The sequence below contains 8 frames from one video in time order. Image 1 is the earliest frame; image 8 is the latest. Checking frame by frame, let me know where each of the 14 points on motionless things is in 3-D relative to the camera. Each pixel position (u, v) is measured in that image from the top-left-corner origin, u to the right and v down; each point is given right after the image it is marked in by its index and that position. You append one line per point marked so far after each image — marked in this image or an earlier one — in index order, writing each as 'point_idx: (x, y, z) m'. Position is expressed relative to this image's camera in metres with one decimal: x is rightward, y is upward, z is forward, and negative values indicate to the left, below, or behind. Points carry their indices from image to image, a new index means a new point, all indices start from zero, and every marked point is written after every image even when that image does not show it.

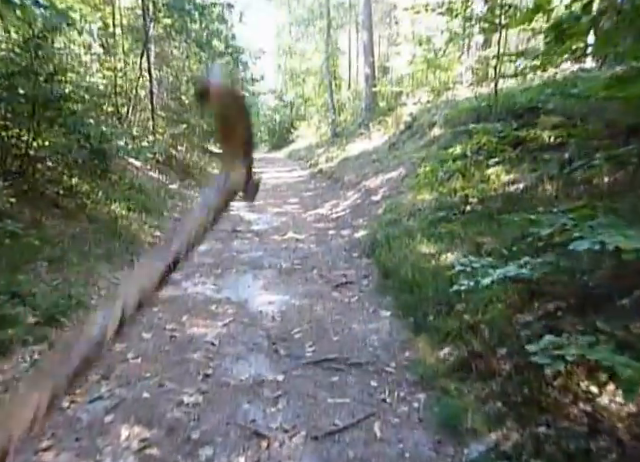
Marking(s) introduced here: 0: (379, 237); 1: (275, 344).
0: (+0.9, -0.1, +6.9) m
1: (-0.4, -1.0, +4.2) m
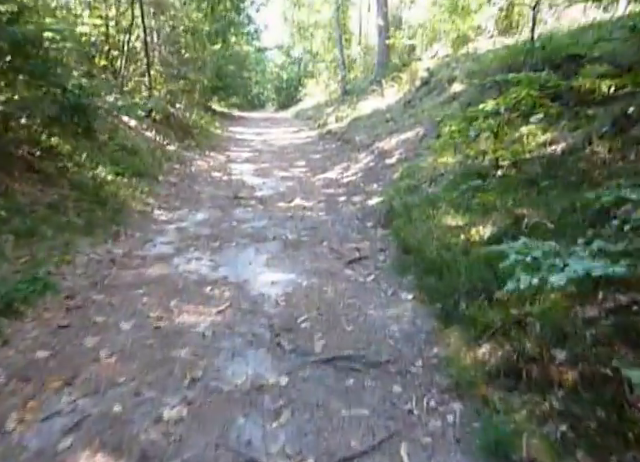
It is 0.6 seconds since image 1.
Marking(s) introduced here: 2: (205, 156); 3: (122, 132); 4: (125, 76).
0: (+1.0, +0.3, +6.2) m
1: (-0.3, -0.8, +3.5) m
2: (-3.0, +1.9, +12.5) m
3: (-4.1, +2.0, +9.8) m
4: (-6.3, +4.8, +14.8) m
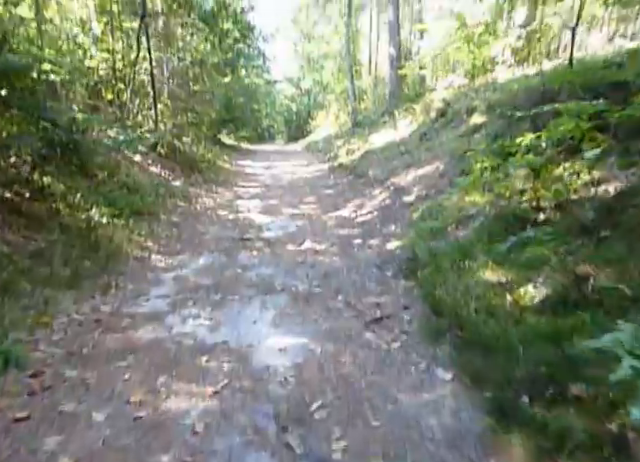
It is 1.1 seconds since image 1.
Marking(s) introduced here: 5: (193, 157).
0: (+1.1, -0.2, +5.5) m
1: (-0.2, -1.2, +2.8) m
2: (-2.7, +0.9, +12.0) m
3: (-3.9, +1.2, +9.3) m
4: (-6.0, +3.7, +14.5) m
5: (-4.0, +2.3, +14.4) m
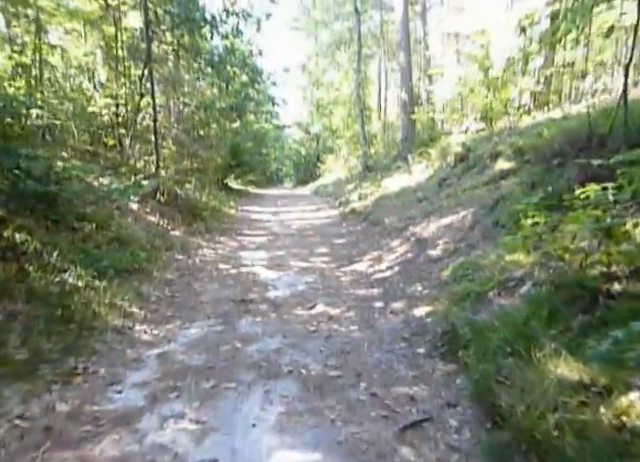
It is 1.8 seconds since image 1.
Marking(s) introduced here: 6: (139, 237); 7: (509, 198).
0: (+1.3, -0.9, +4.5) m
1: (-0.1, -1.6, +1.8) m
2: (-2.5, -0.3, +11.2) m
3: (-3.7, +0.2, +8.5) m
4: (-5.7, +2.2, +14.0) m
5: (-3.7, +0.8, +13.7) m
6: (-3.3, -0.1, +8.6) m
7: (+2.7, +0.5, +6.9) m
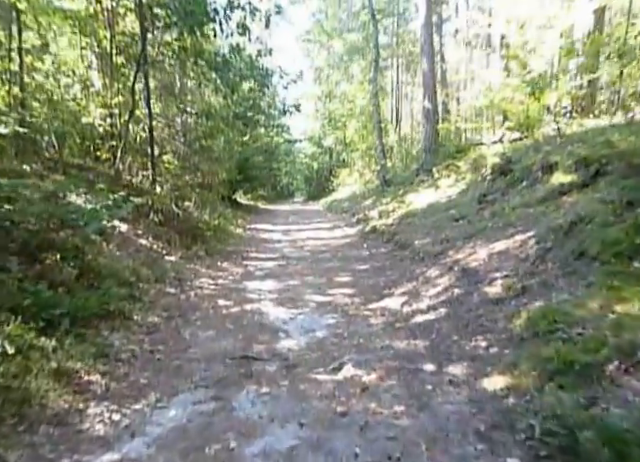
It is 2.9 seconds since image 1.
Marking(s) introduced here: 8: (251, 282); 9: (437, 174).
0: (+1.5, -1.2, +2.9) m
1: (+0.1, -1.8, +0.1) m
2: (-2.1, -0.8, +9.6) m
3: (-3.3, -0.2, +7.0) m
4: (-5.3, +1.6, +12.6) m
5: (-3.2, +0.2, +12.2) m
6: (-3.0, -0.6, +7.1) m
7: (+3.0, +0.1, +5.2) m
8: (-1.3, -1.0, +9.1) m
9: (+4.2, +1.9, +16.1) m
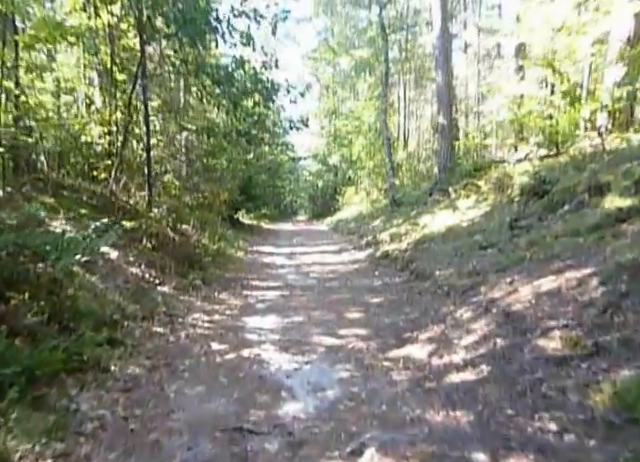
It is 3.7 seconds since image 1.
0: (+1.6, -1.4, +1.8) m
1: (+0.1, -1.9, -1.0) m
2: (-1.9, -1.3, +8.6) m
3: (-3.2, -0.7, +6.0) m
4: (-5.0, +1.0, +11.7) m
5: (-3.0, -0.4, +11.3) m
6: (-2.8, -1.0, +6.1) m
7: (+3.1, -0.2, +4.2) m
8: (-1.2, -1.5, +8.1) m
9: (+4.4, +1.1, +15.1) m
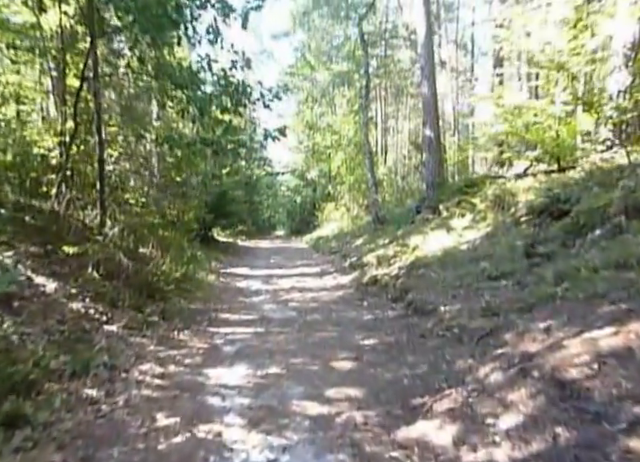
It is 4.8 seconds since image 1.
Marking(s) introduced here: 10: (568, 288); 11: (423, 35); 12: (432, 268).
0: (+1.6, -1.6, +0.3) m
1: (+0.3, -2.1, -2.6) m
2: (-2.2, -1.7, +6.9) m
3: (-3.4, -1.0, +4.3) m
4: (-5.5, +0.5, +9.9) m
5: (-3.4, -0.9, +9.5) m
6: (-3.0, -1.3, +4.4) m
7: (+3.0, -0.5, +2.8) m
8: (-1.4, -1.9, +6.4) m
9: (+3.8, +0.5, +13.8) m
10: (+3.2, -0.7, +6.1) m
11: (+3.6, +6.8, +16.6) m
12: (+2.3, -0.7, +9.7) m
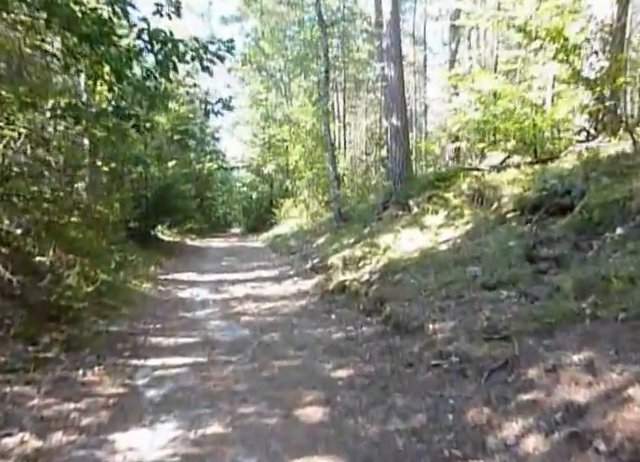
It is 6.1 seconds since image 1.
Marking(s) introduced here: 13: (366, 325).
0: (+1.8, -1.7, -1.2) m
1: (+0.7, -2.2, -4.1) m
2: (-2.6, -1.8, +5.1) m
3: (-3.6, -1.1, +2.4) m
4: (-6.2, +0.4, +7.8) m
5: (-4.1, -0.9, +7.6) m
6: (-3.2, -1.4, +2.5) m
7: (+2.9, -0.5, +1.4) m
8: (-1.8, -1.9, +4.7) m
9: (+2.8, +0.6, +12.4) m
10: (+2.8, -0.7, +4.7) m
11: (+2.2, +6.9, +15.1) m
12: (+1.6, -0.7, +8.3) m
13: (+0.7, -1.4, +7.1) m
